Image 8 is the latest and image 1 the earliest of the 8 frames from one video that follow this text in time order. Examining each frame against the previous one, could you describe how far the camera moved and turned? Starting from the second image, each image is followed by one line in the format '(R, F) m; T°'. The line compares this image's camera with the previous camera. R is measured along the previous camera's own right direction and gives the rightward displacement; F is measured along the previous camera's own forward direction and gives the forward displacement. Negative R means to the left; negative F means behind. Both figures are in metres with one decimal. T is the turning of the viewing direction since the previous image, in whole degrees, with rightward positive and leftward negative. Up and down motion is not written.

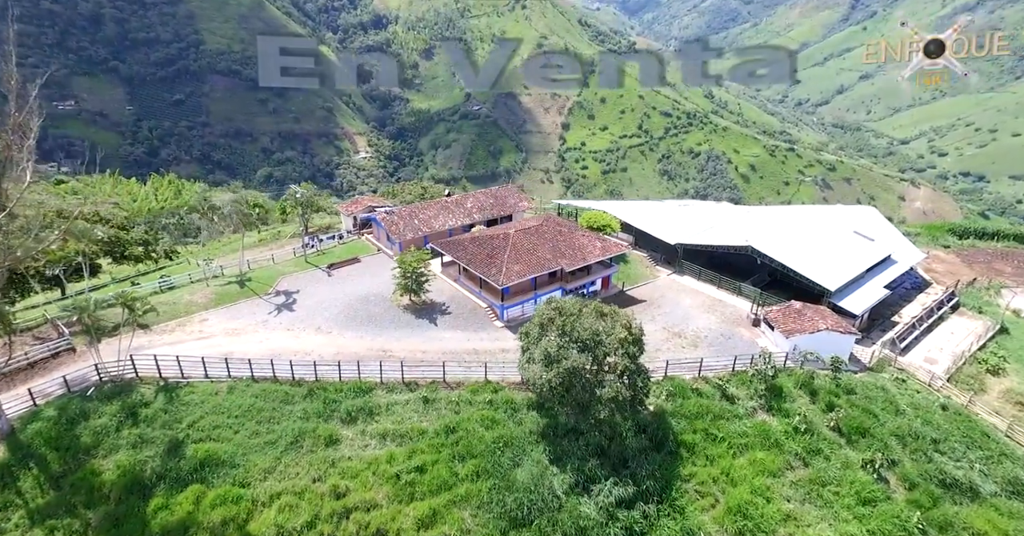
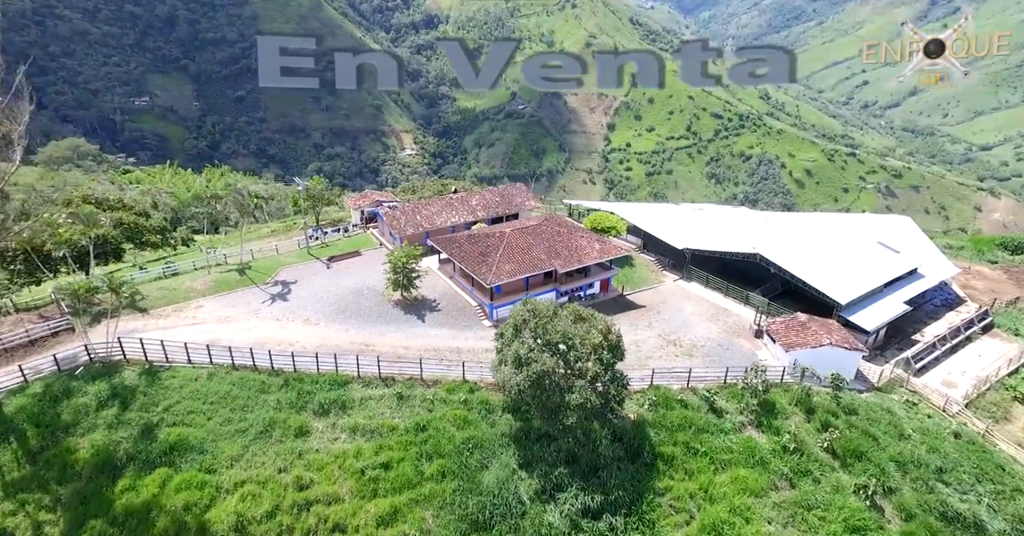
(+3.7, +0.6) m; -5°
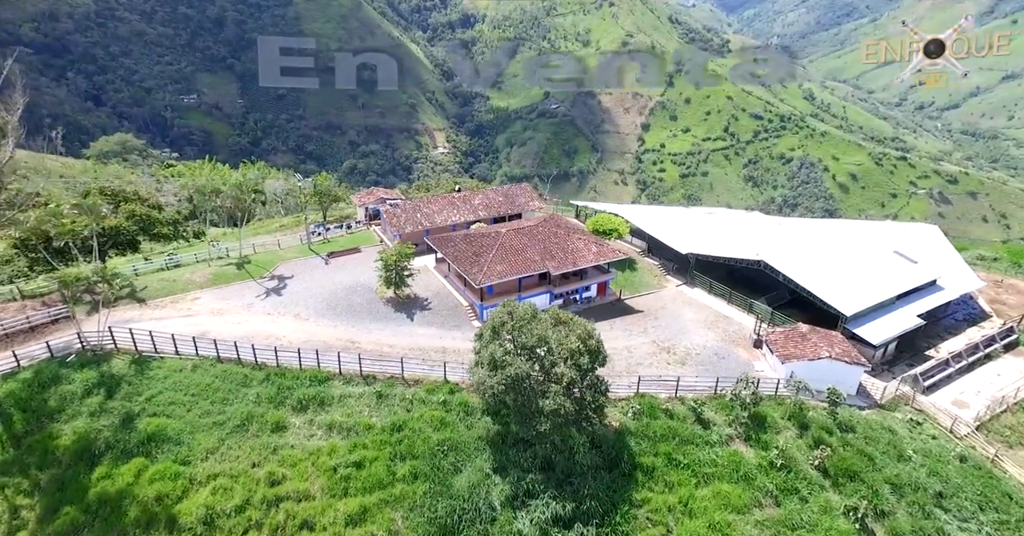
(+2.9, +0.5) m; -4°
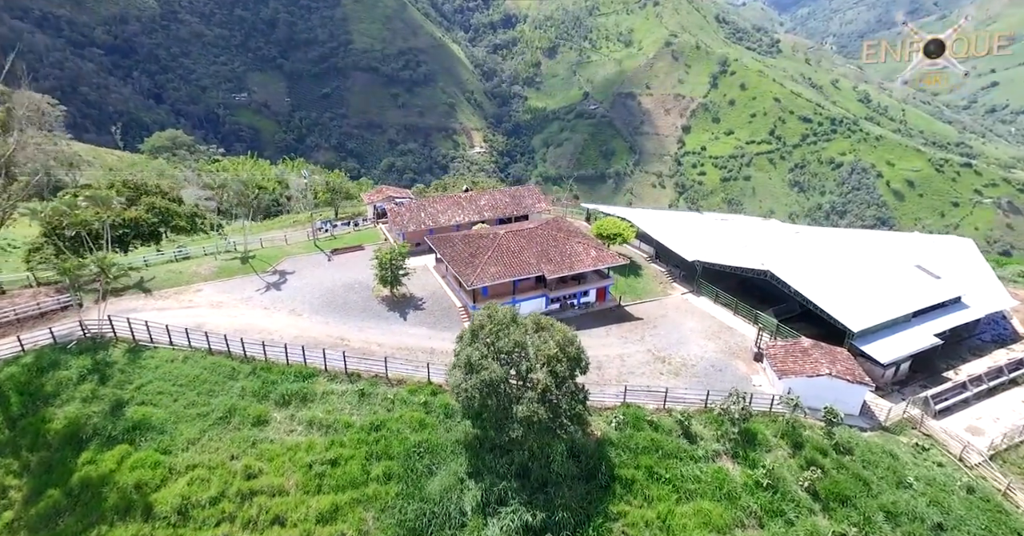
(+3.0, +0.5) m; -4°
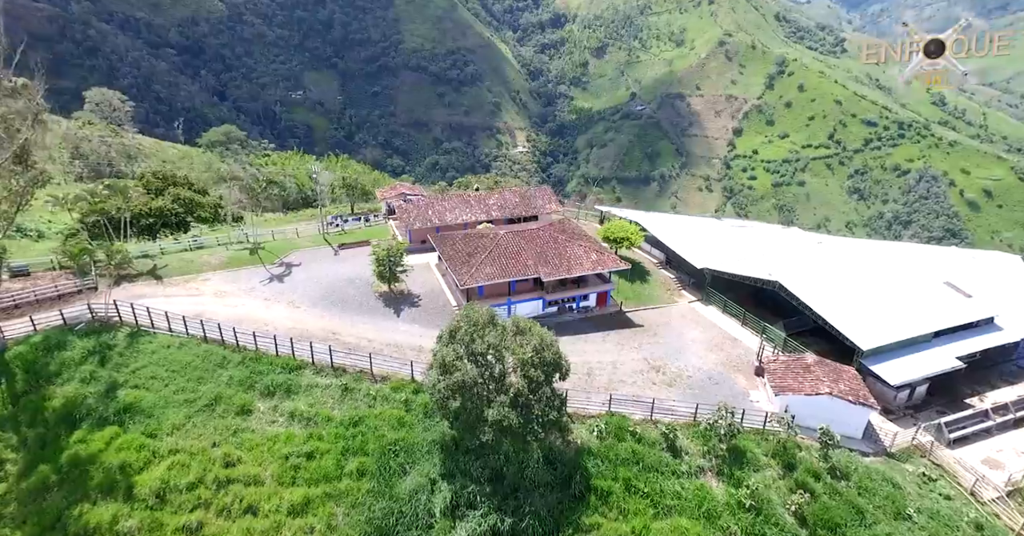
(+3.3, +0.6) m; -5°
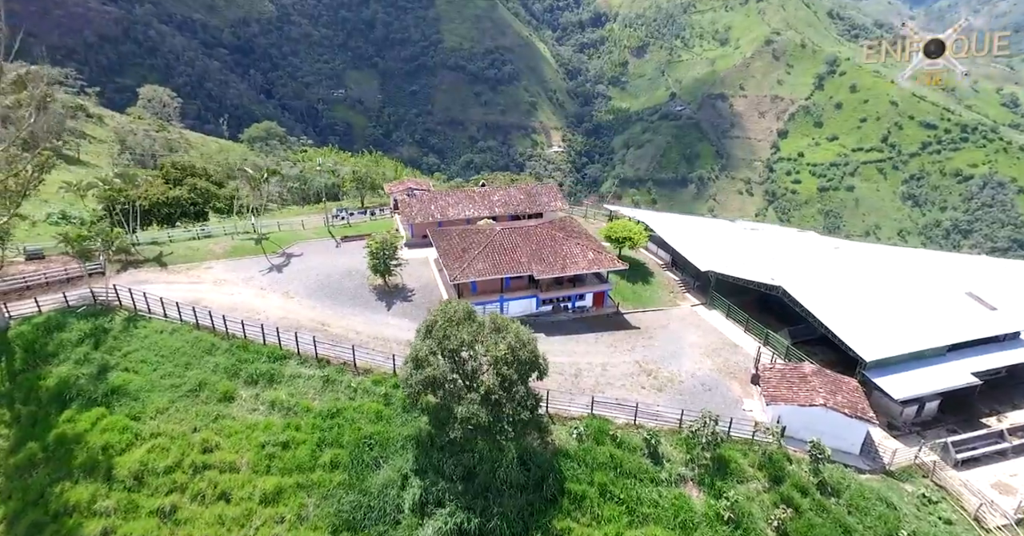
(+2.9, +0.7) m; -4°
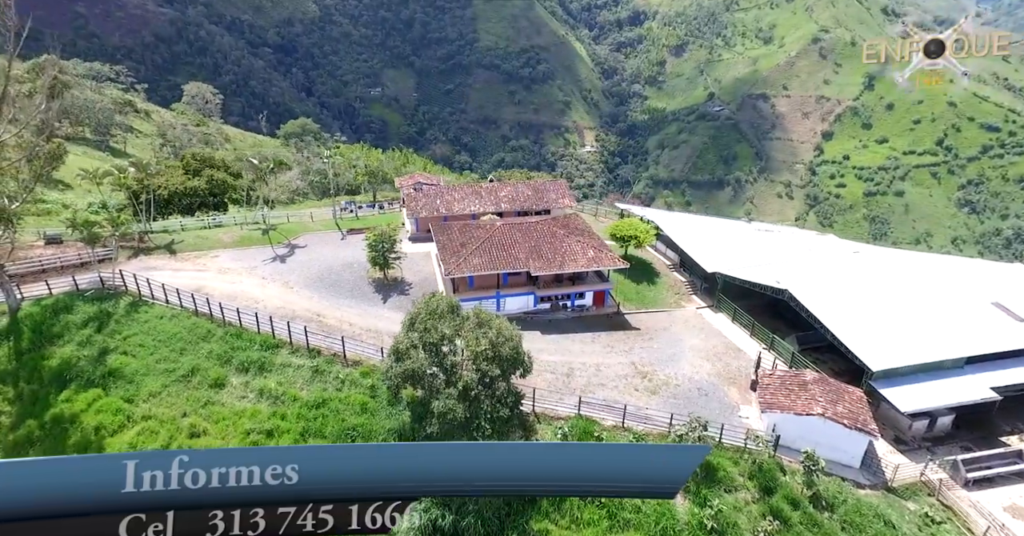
(+2.4, +0.7) m; -4°
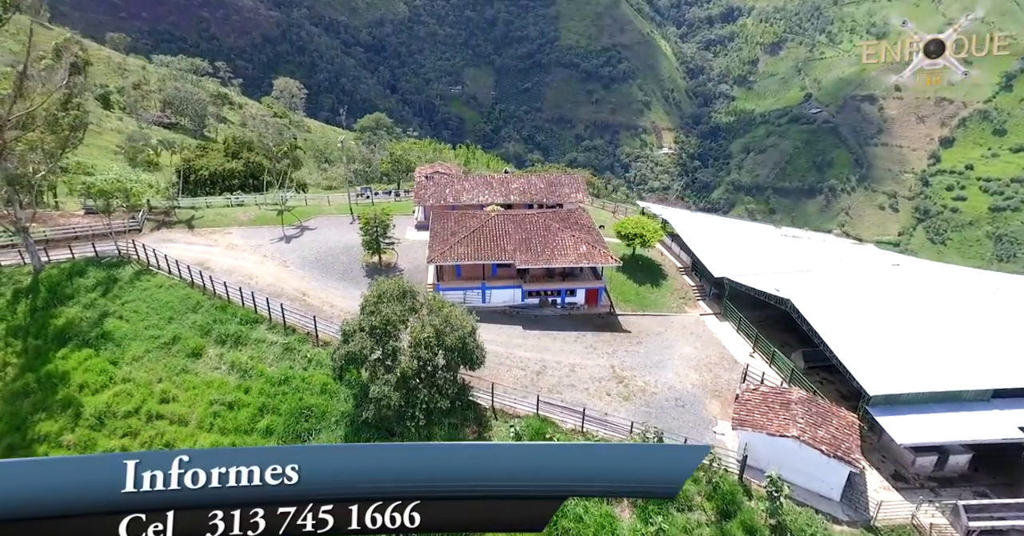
(+5.7, +2.0) m; -8°
